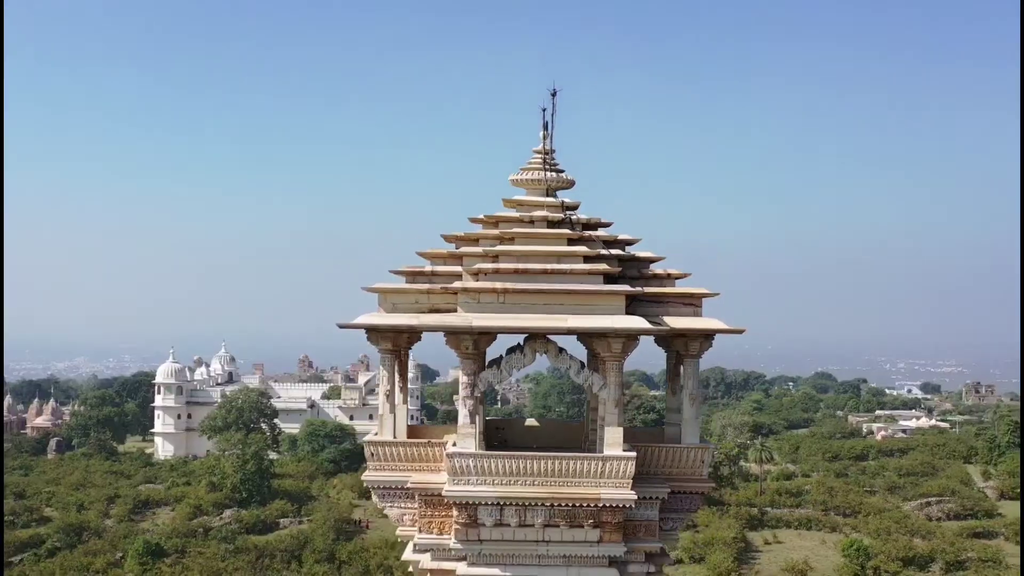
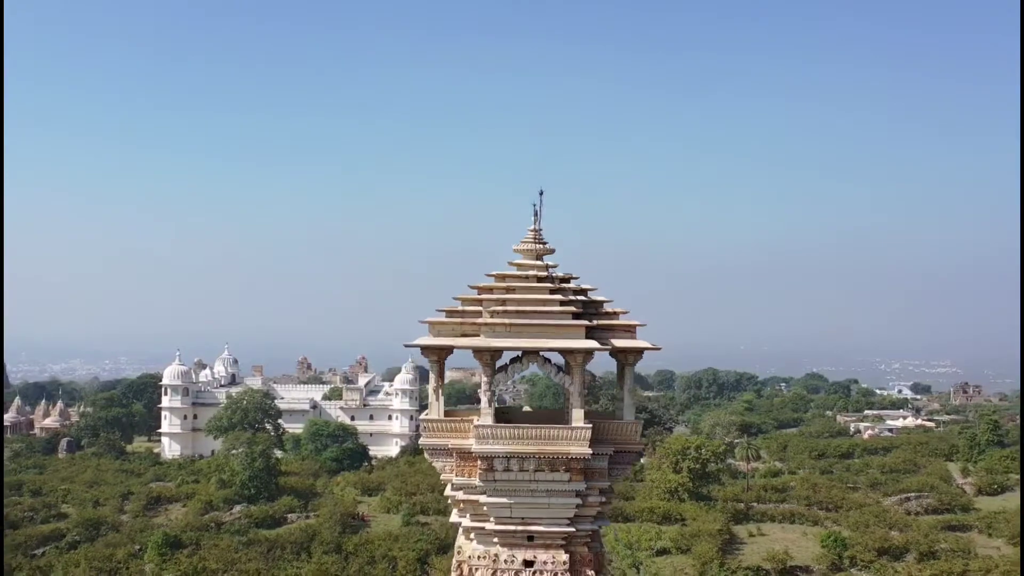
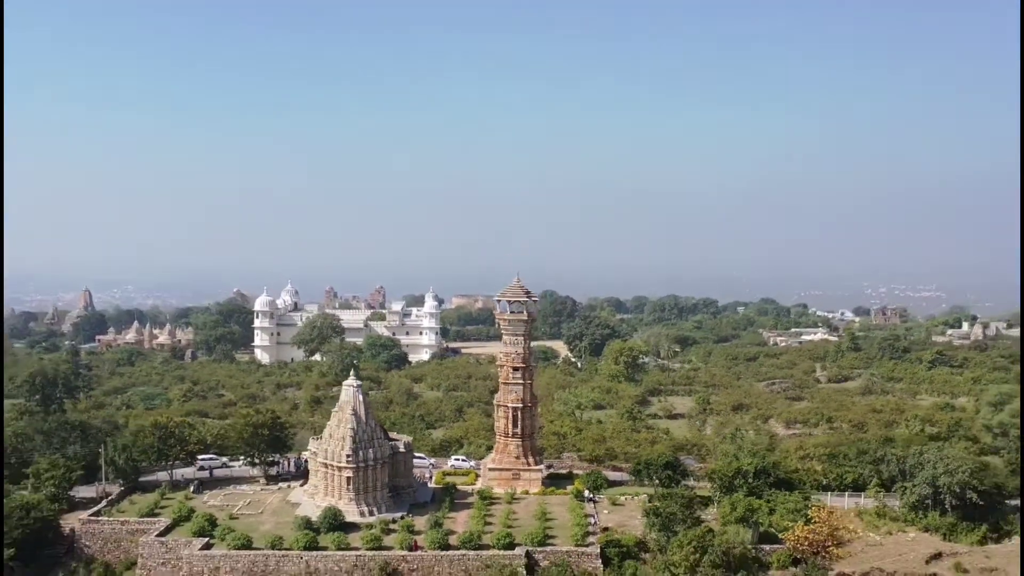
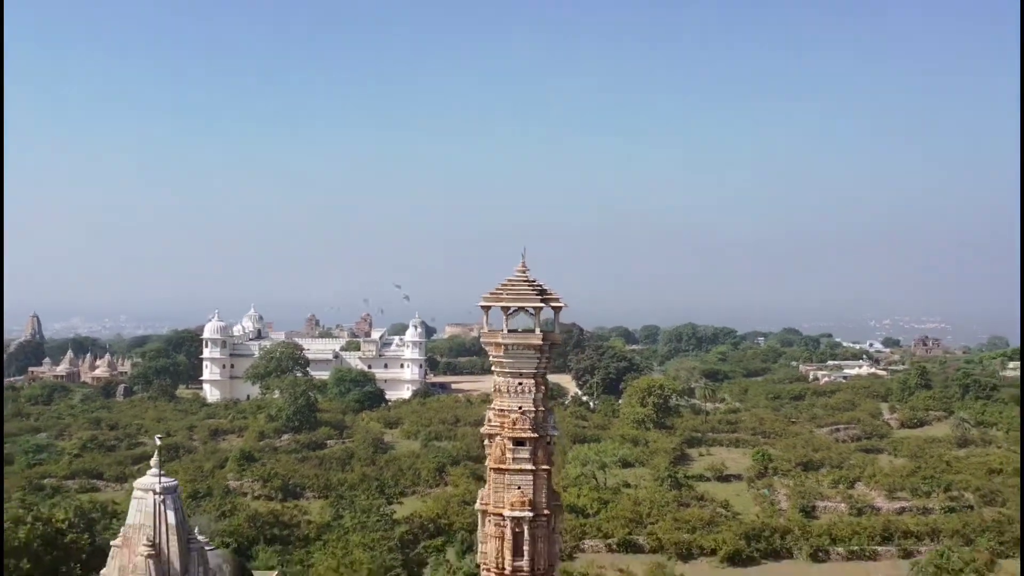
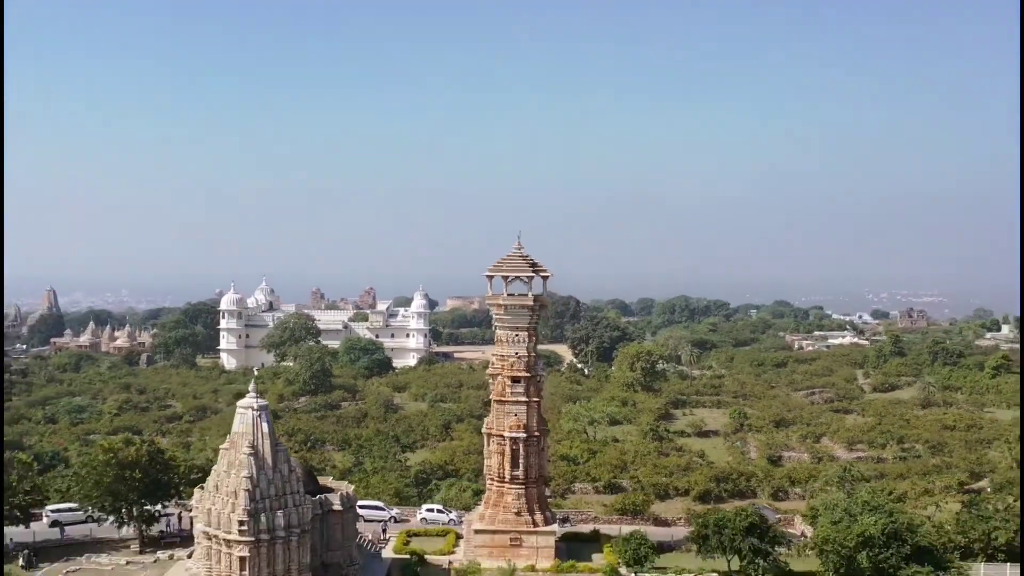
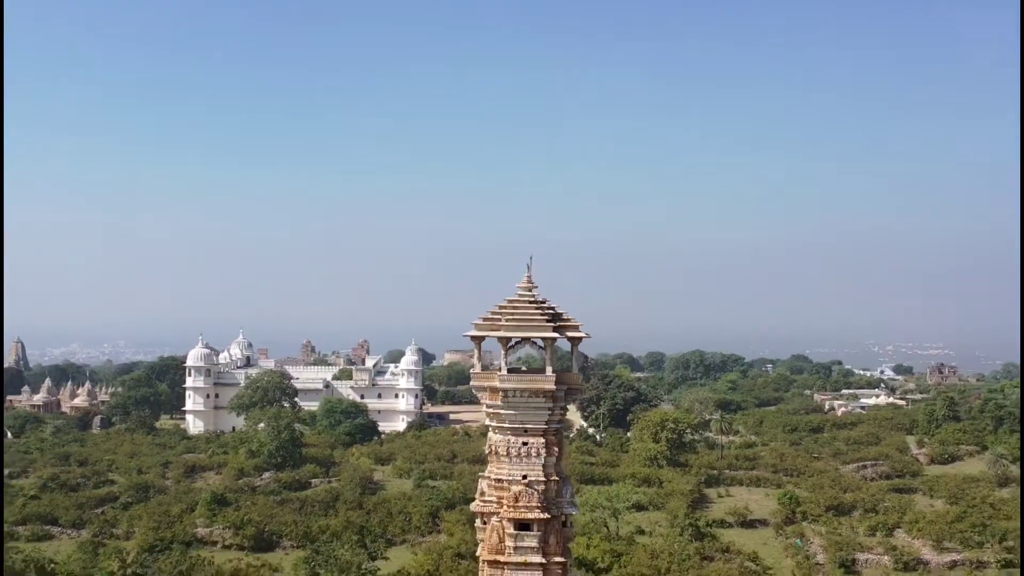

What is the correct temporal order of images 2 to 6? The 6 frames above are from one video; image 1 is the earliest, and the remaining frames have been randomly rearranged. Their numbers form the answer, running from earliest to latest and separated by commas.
2, 6, 4, 5, 3
